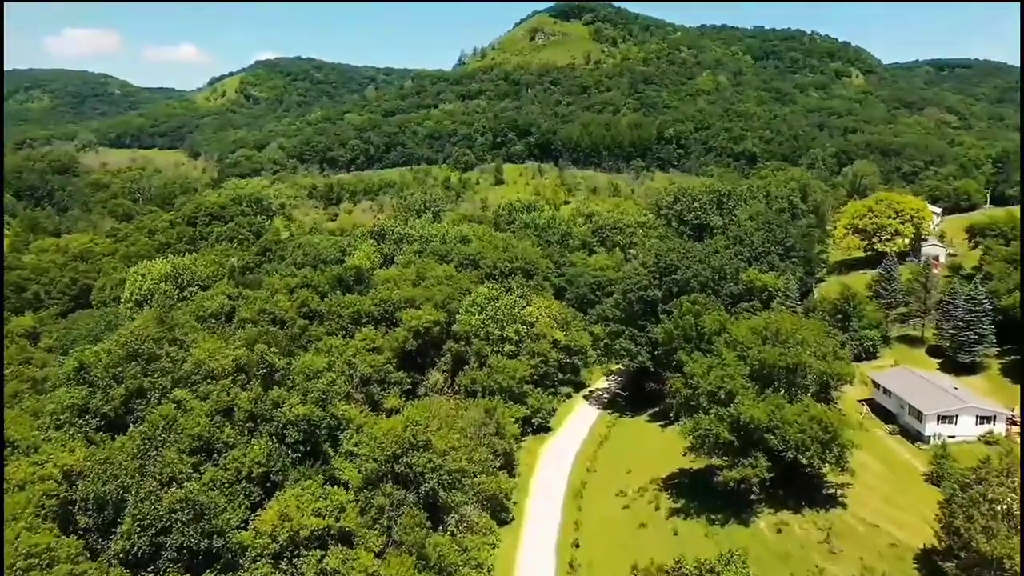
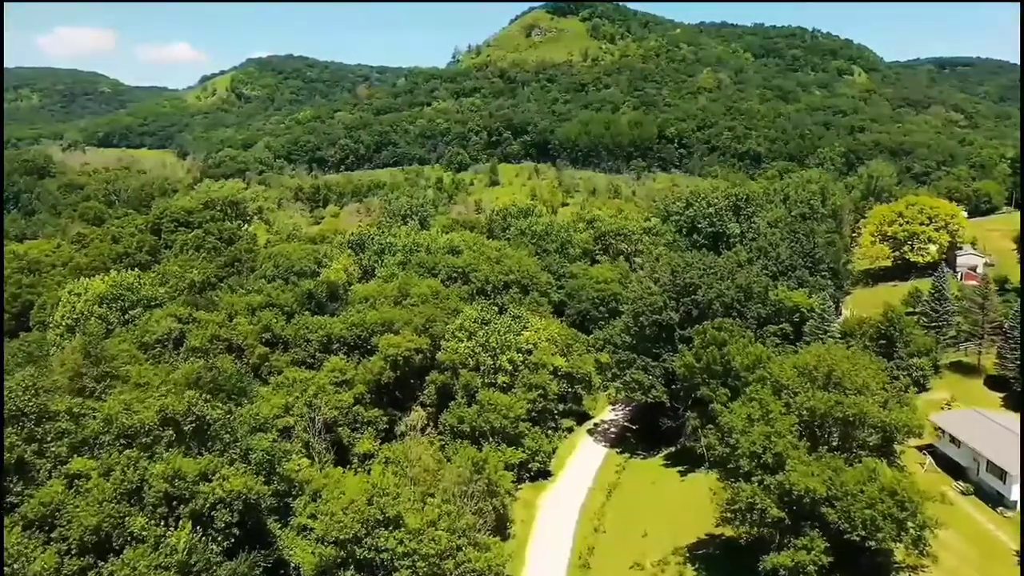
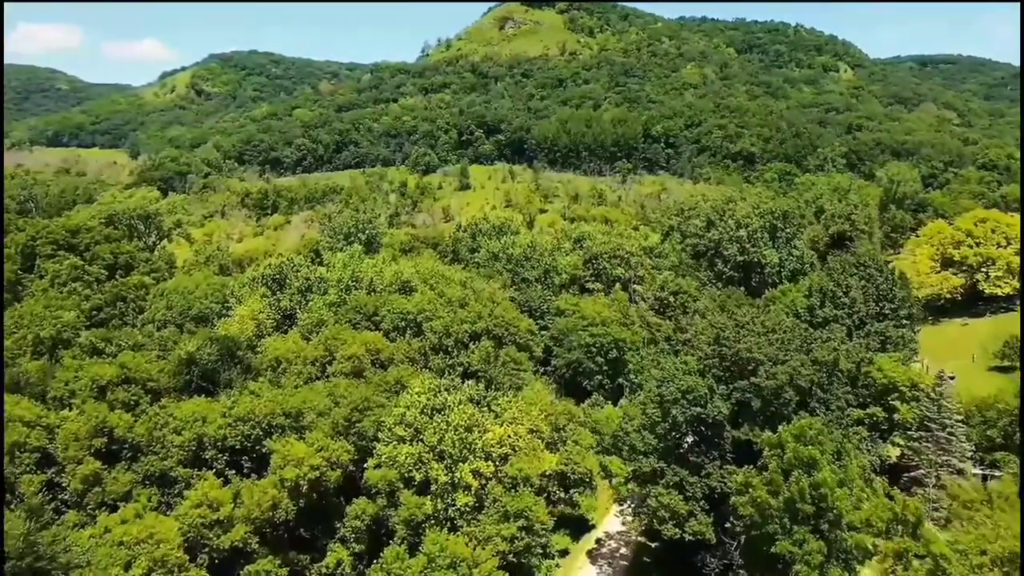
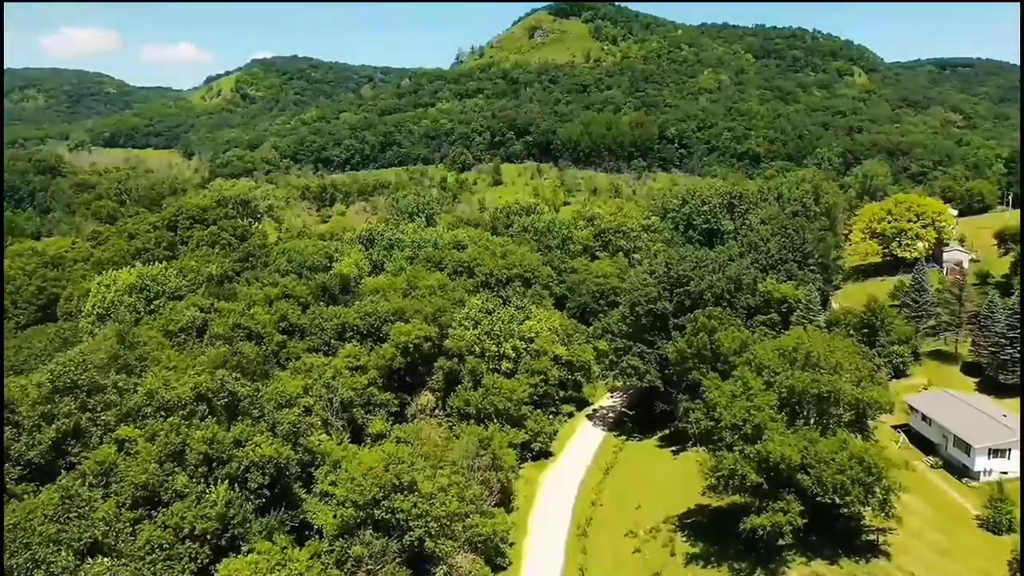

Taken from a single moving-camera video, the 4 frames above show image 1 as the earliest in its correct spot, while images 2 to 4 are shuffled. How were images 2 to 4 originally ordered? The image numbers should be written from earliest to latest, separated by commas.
4, 2, 3
